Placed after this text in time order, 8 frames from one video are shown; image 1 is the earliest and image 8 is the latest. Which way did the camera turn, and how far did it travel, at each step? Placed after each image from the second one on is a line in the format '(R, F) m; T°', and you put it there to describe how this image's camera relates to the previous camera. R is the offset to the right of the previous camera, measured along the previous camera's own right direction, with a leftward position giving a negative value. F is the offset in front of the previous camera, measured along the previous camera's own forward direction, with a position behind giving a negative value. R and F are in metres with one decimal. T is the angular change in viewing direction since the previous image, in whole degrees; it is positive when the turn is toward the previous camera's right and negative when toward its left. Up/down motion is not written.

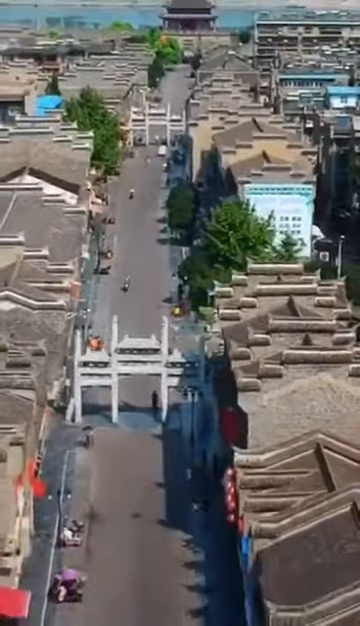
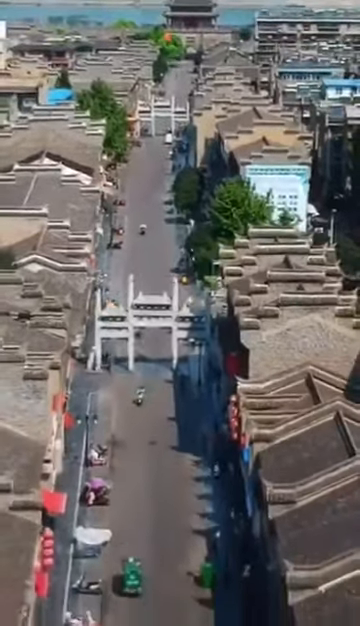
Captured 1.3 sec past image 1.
(-0.2, -3.1) m; 0°
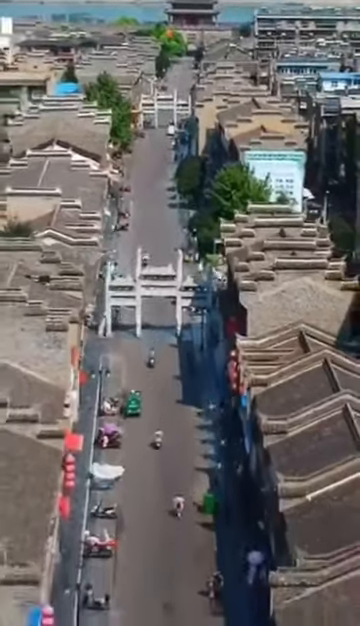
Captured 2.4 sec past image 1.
(-0.1, -2.3) m; 0°
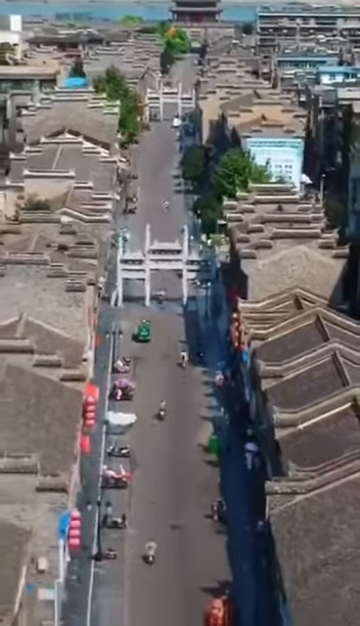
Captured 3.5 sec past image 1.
(-0.1, -2.3) m; 0°
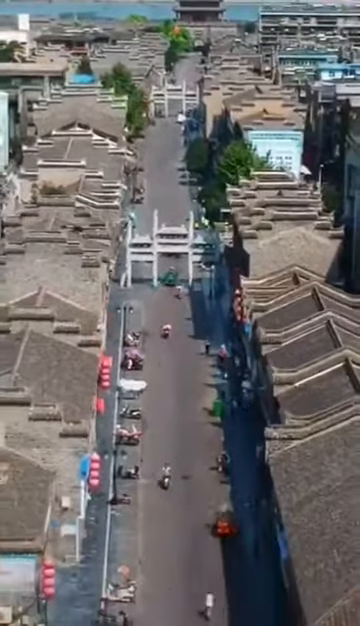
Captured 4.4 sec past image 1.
(-0.1, -1.9) m; 0°
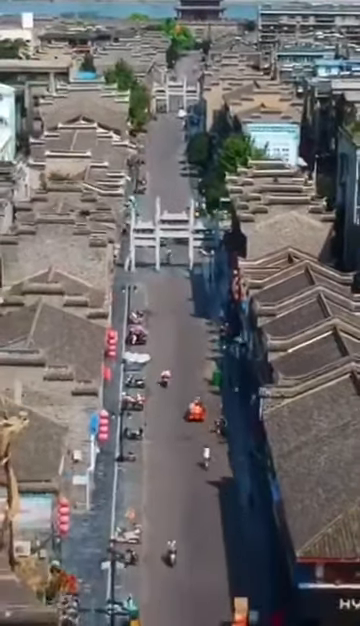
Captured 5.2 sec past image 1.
(0.0, -1.7) m; 0°
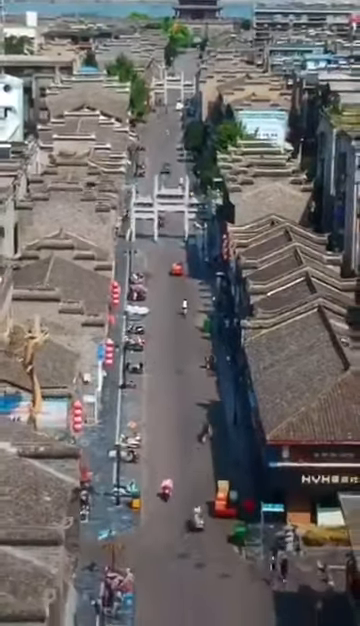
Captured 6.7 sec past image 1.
(+0.1, -3.6) m; 0°
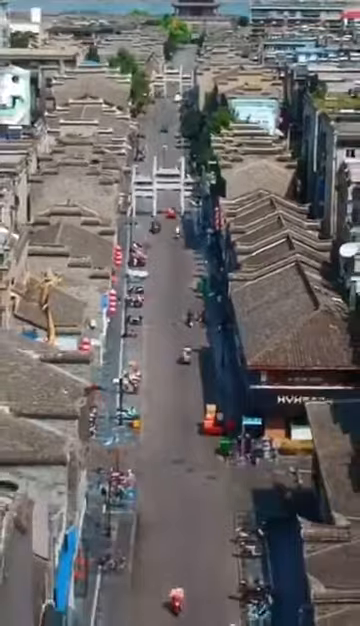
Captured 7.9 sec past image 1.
(+0.1, -3.3) m; 0°
